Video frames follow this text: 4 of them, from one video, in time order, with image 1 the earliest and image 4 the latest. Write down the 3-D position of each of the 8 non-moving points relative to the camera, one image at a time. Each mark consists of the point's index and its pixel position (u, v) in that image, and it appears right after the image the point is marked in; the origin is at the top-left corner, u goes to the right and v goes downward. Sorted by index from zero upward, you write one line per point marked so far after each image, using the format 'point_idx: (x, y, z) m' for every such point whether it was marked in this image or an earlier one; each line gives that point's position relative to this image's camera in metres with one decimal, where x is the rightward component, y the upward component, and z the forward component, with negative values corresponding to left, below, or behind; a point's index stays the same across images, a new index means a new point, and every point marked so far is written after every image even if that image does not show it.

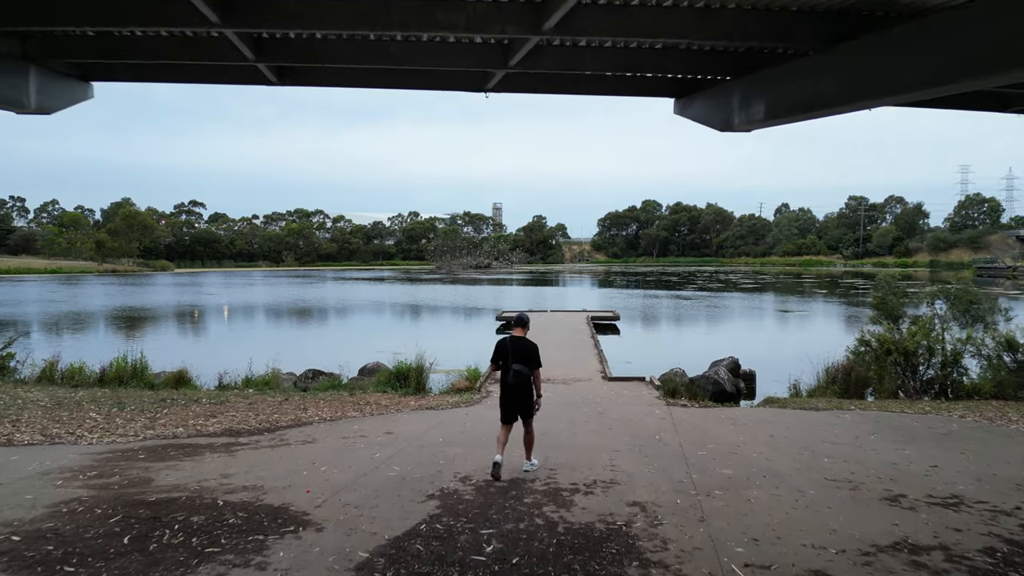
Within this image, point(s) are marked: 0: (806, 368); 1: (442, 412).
0: (+9.7, -2.5, +19.1) m
1: (-1.0, -1.8, +8.6) m
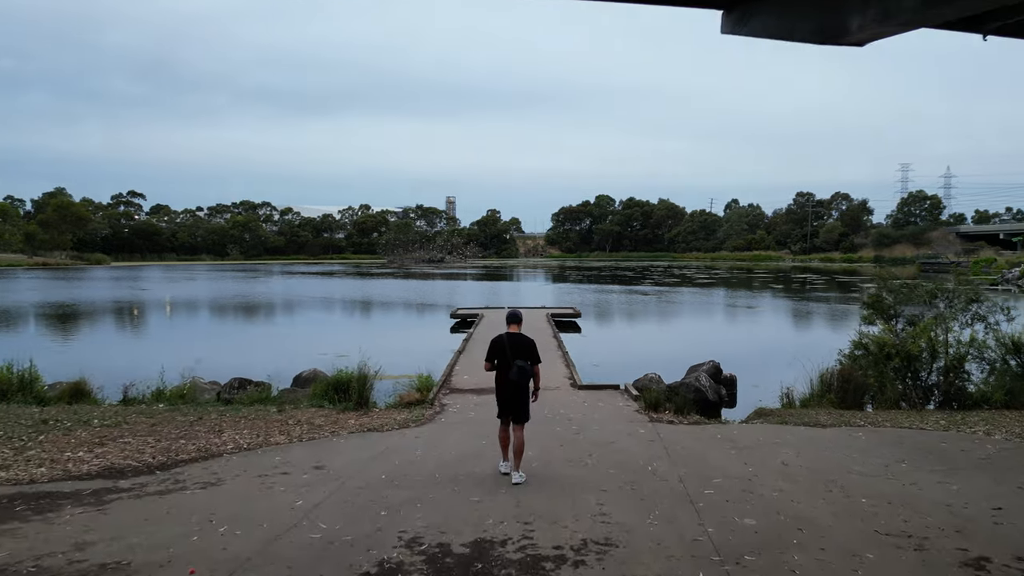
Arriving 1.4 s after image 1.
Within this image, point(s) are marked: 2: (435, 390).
0: (+8.4, -2.4, +18.5) m
1: (-1.5, -1.8, +7.2) m
2: (-1.3, -1.7, +9.7) m
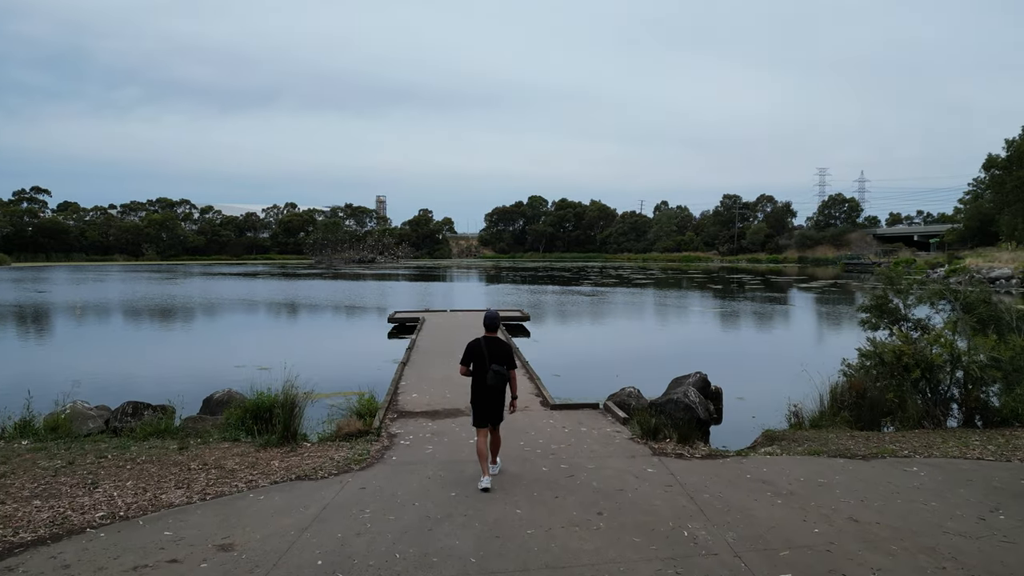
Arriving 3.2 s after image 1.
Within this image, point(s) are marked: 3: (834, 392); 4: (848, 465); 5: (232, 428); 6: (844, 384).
0: (+6.8, -2.4, +17.8) m
1: (-1.7, -1.8, +5.4) m
2: (-1.8, -1.7, +7.9) m
3: (+4.7, -1.5, +8.7) m
4: (+3.6, -1.8, +6.2) m
5: (-3.4, -1.7, +7.2) m
6: (+5.0, -1.4, +8.9) m
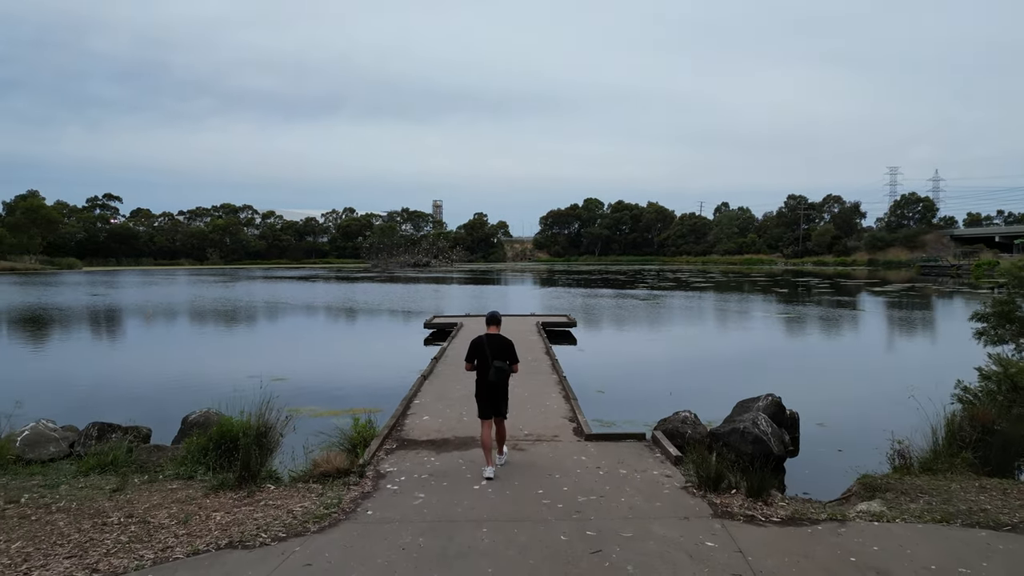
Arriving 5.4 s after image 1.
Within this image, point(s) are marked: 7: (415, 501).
0: (+7.9, -2.5, +15.6) m
1: (-1.7, -1.8, +4.1) m
2: (-1.5, -1.8, +6.6) m
3: (+5.0, -1.6, +6.8) m
4: (+3.6, -1.8, +4.4) m
5: (-3.2, -1.8, +6.0) m
6: (+5.3, -1.5, +6.9) m
7: (-0.8, -1.8, +5.1) m
